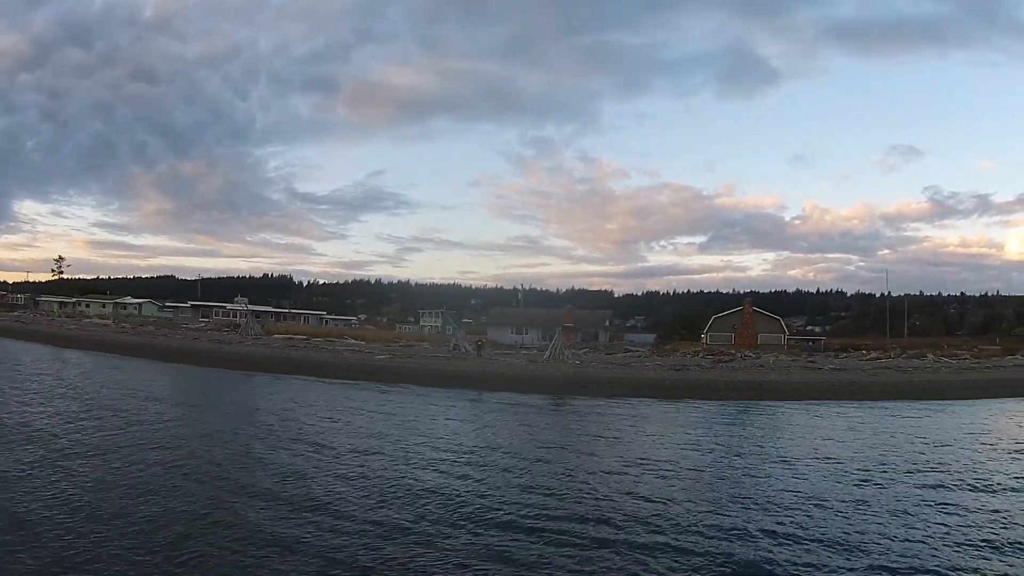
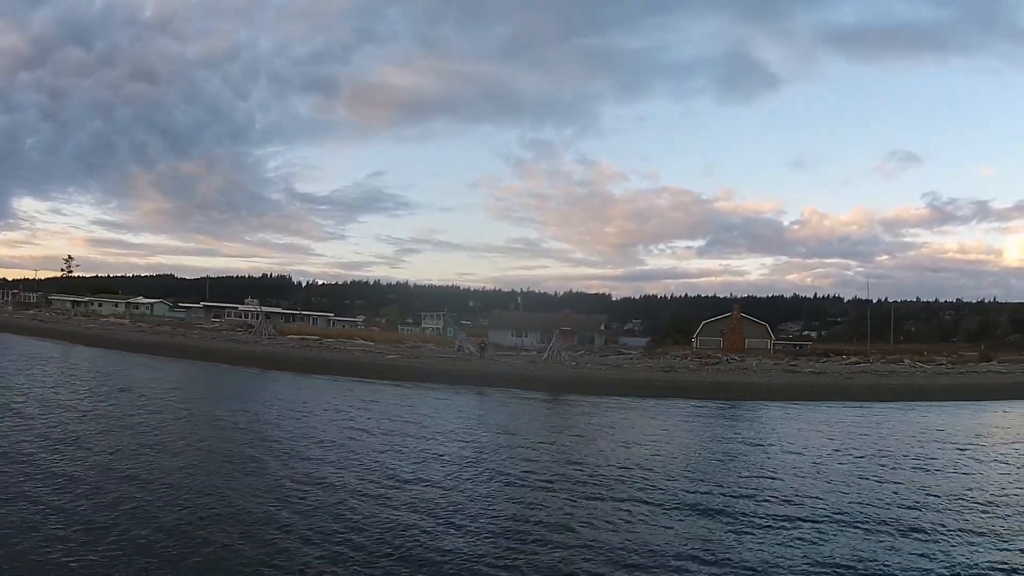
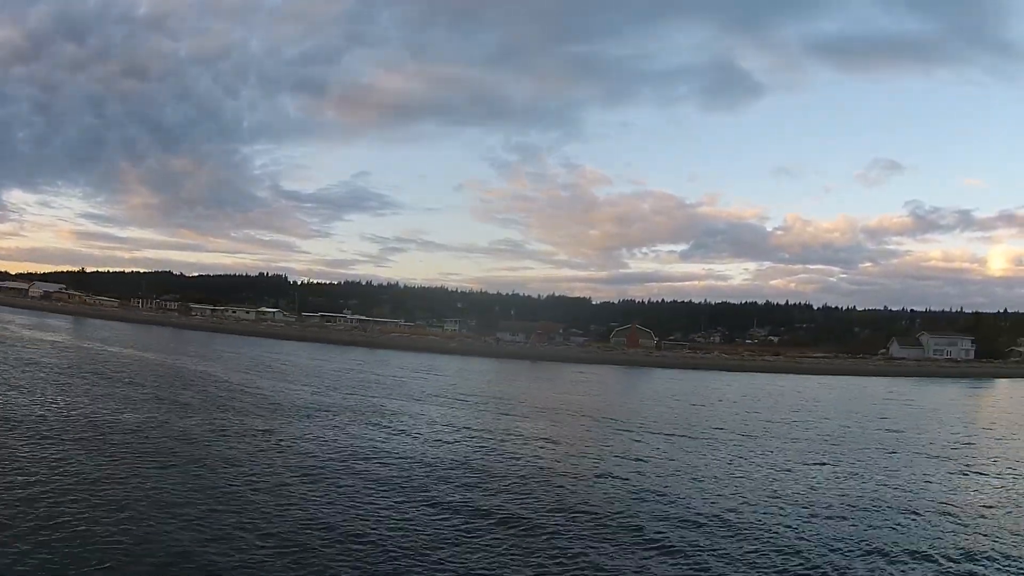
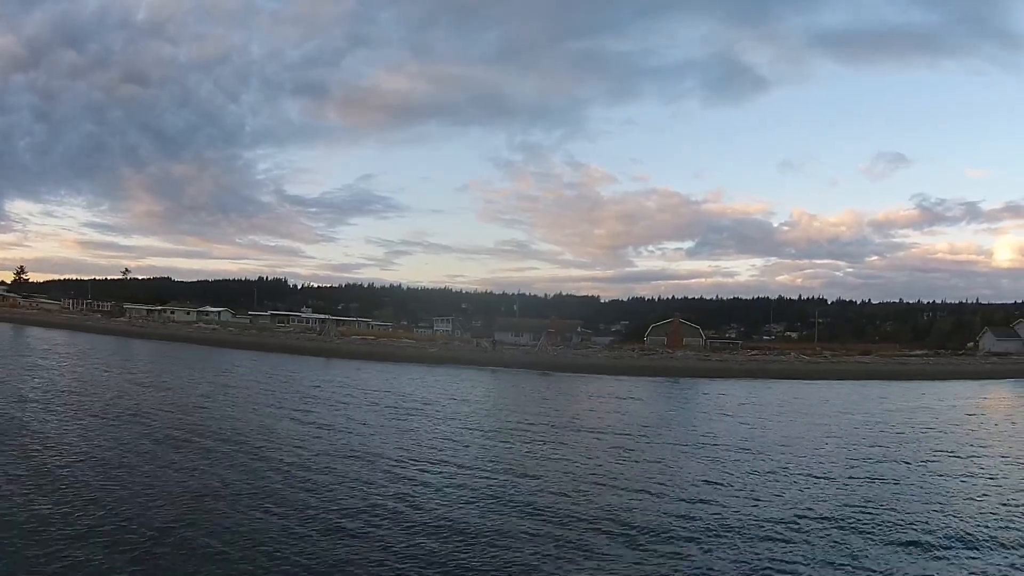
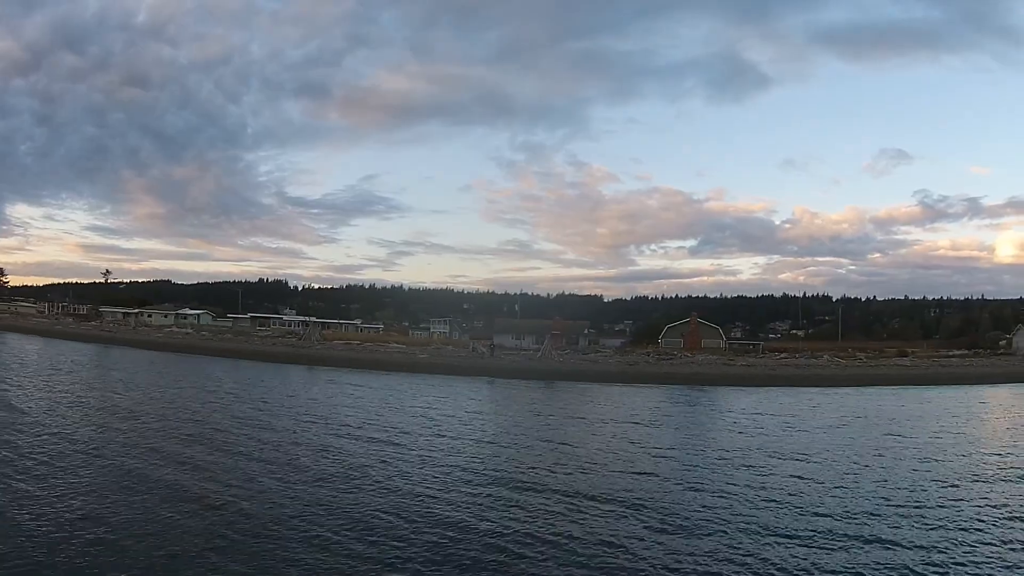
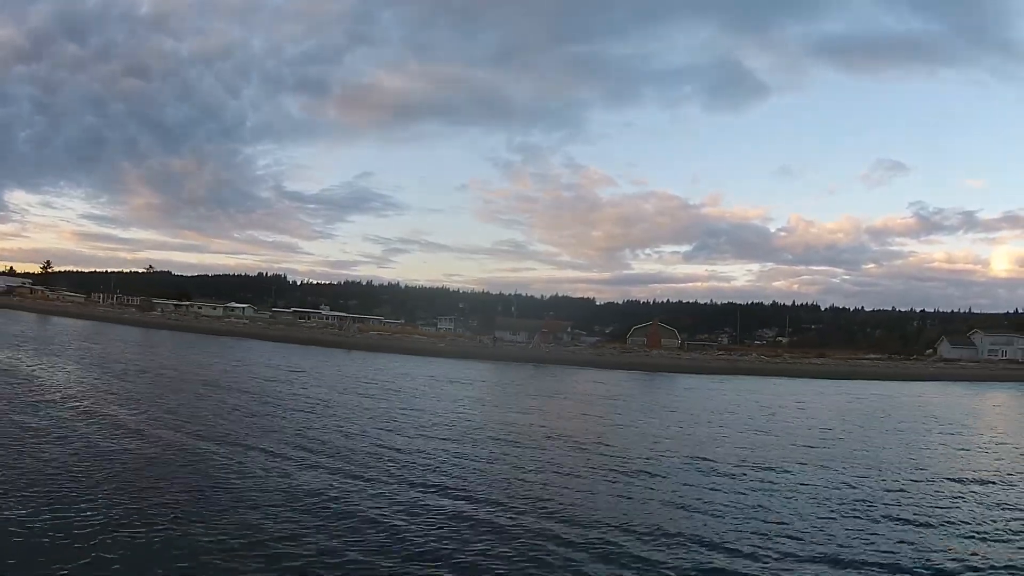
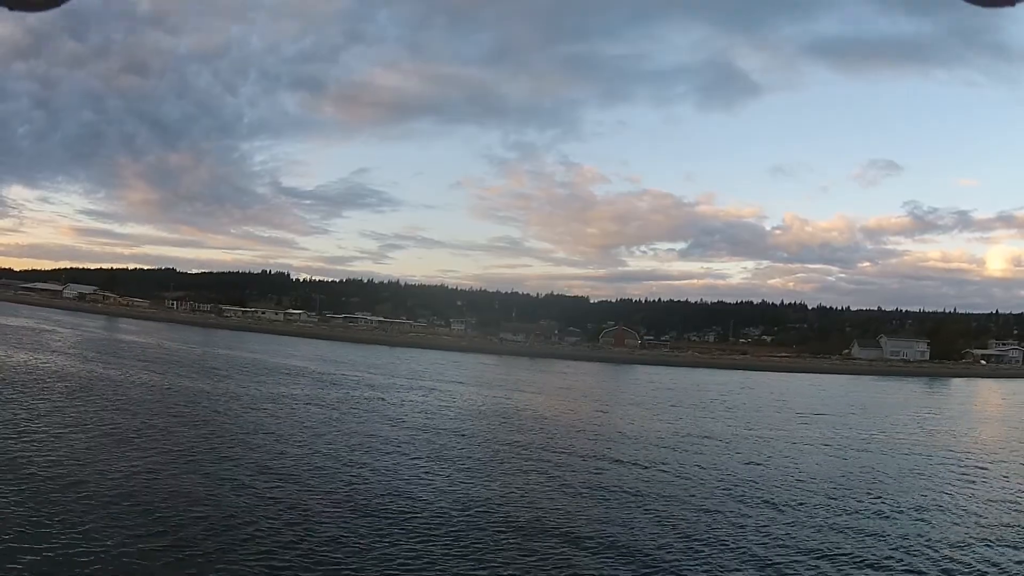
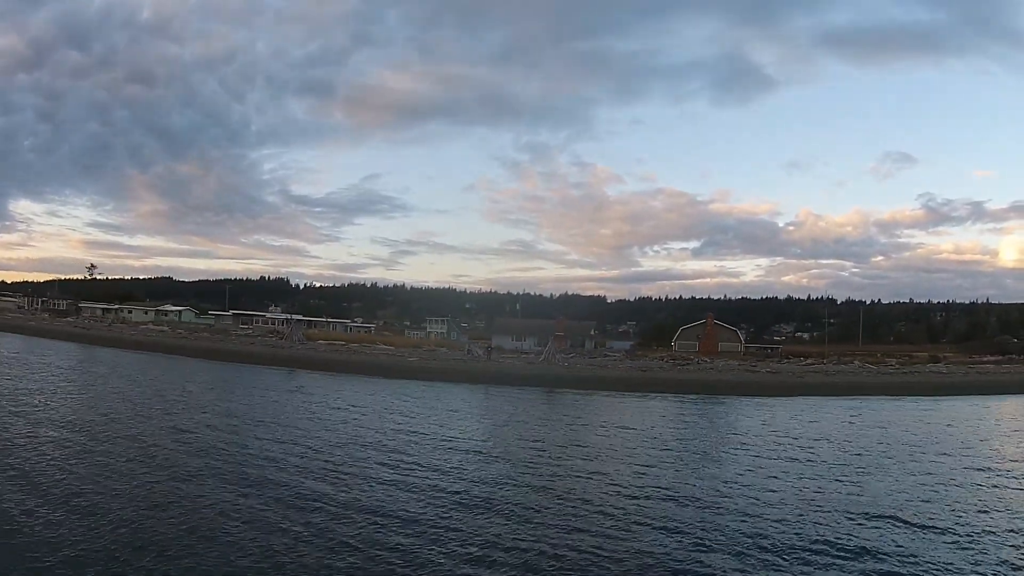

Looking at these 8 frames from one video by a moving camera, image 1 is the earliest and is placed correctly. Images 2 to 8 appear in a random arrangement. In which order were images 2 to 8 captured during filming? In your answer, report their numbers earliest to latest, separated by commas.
2, 8, 5, 4, 6, 3, 7
